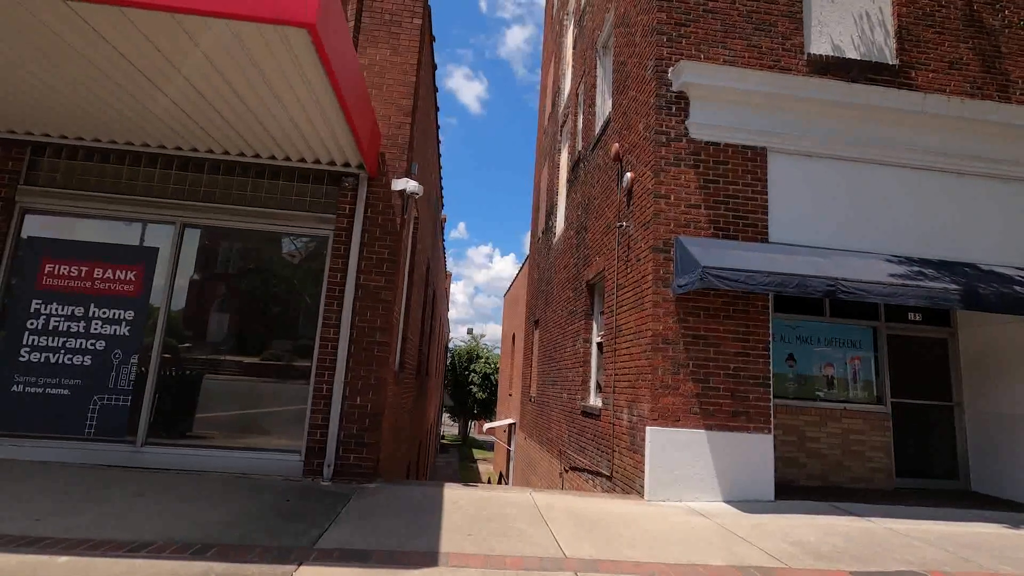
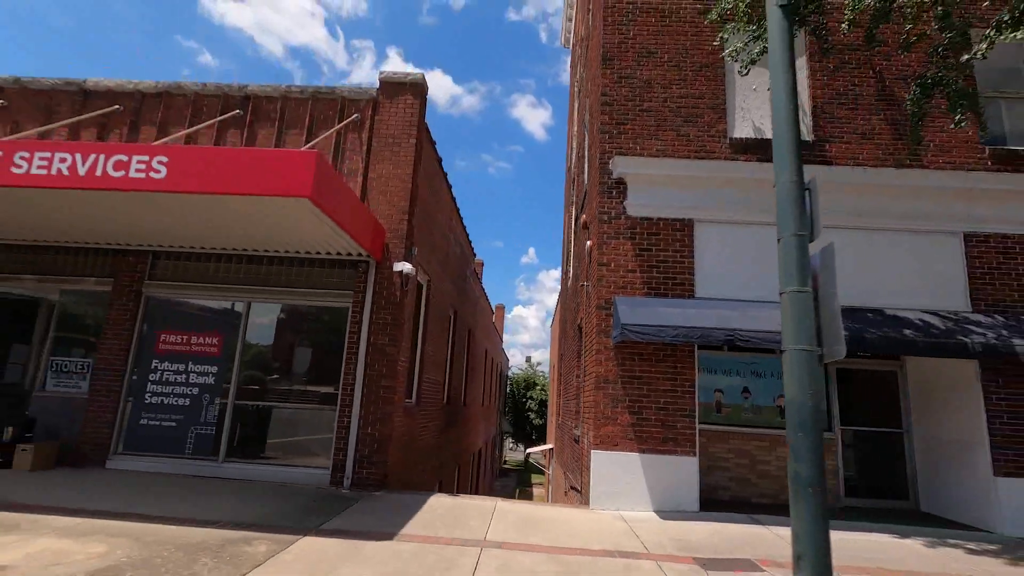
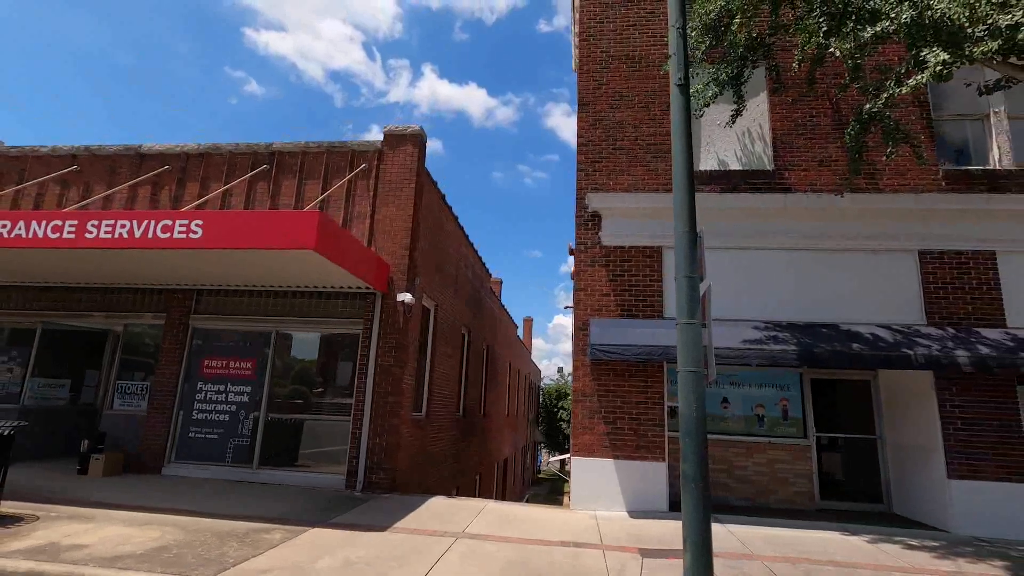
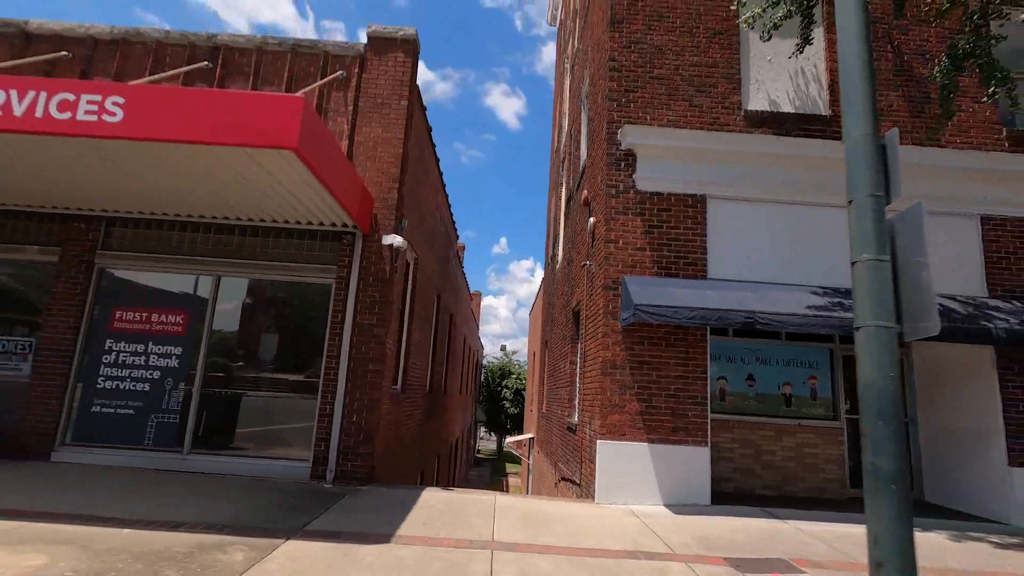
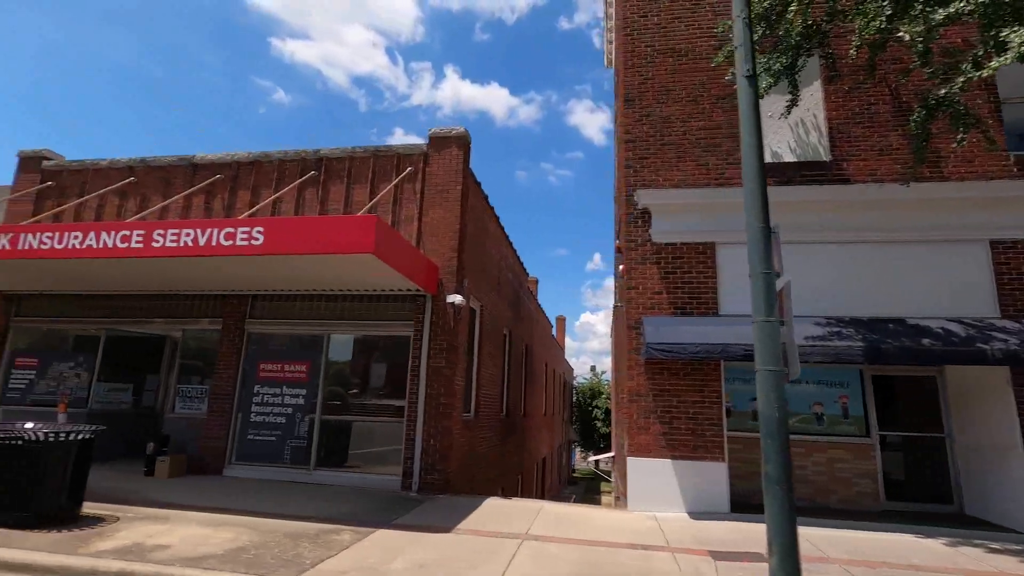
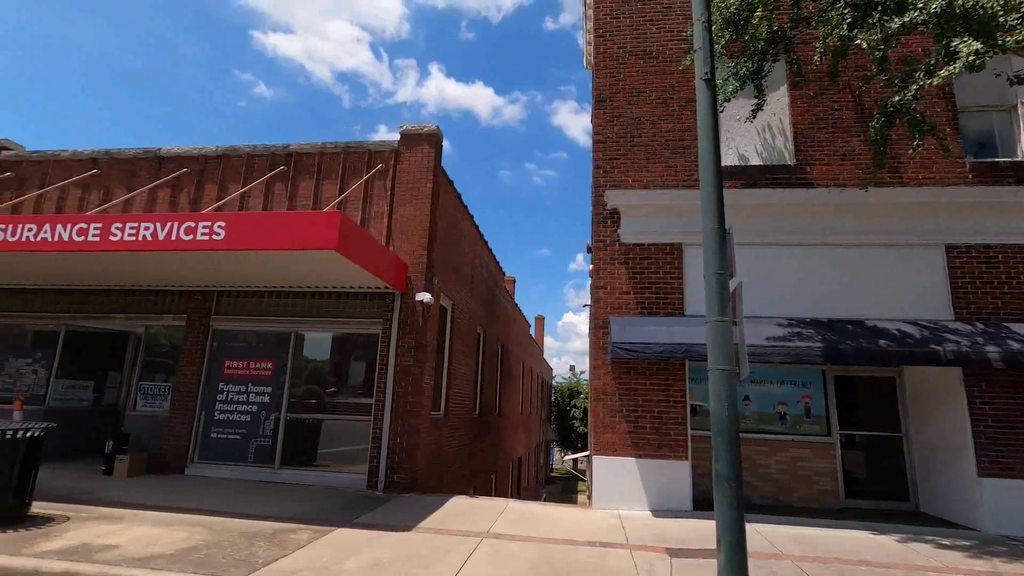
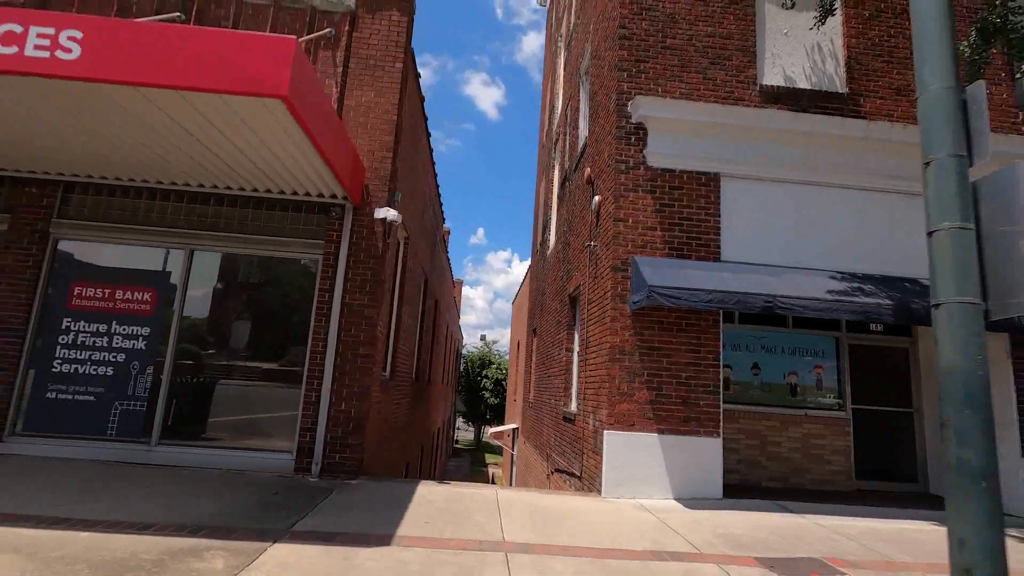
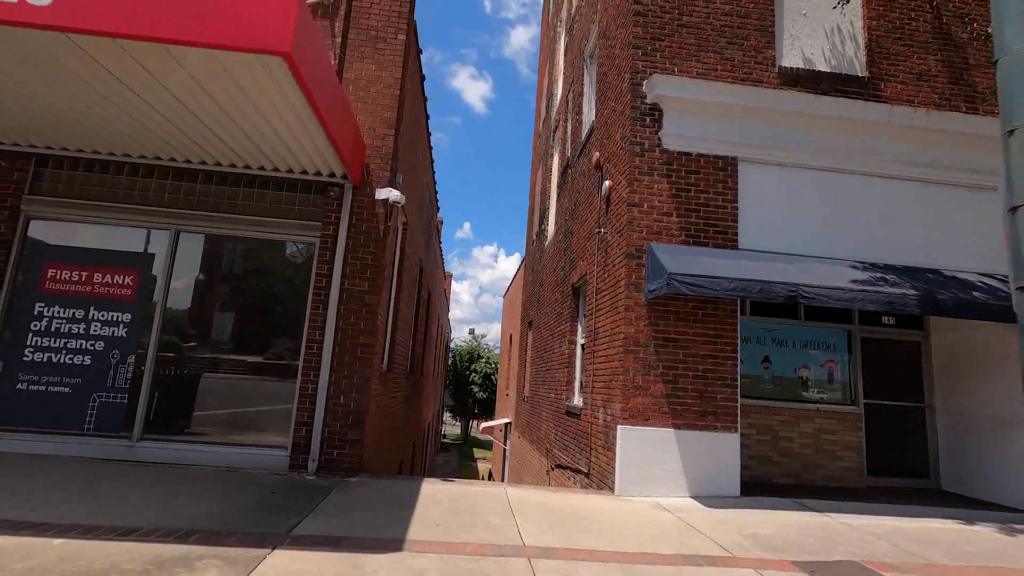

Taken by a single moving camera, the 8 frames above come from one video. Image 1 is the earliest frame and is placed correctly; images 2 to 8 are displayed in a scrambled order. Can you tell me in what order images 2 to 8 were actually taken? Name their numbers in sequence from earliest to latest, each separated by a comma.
8, 7, 4, 2, 3, 6, 5
